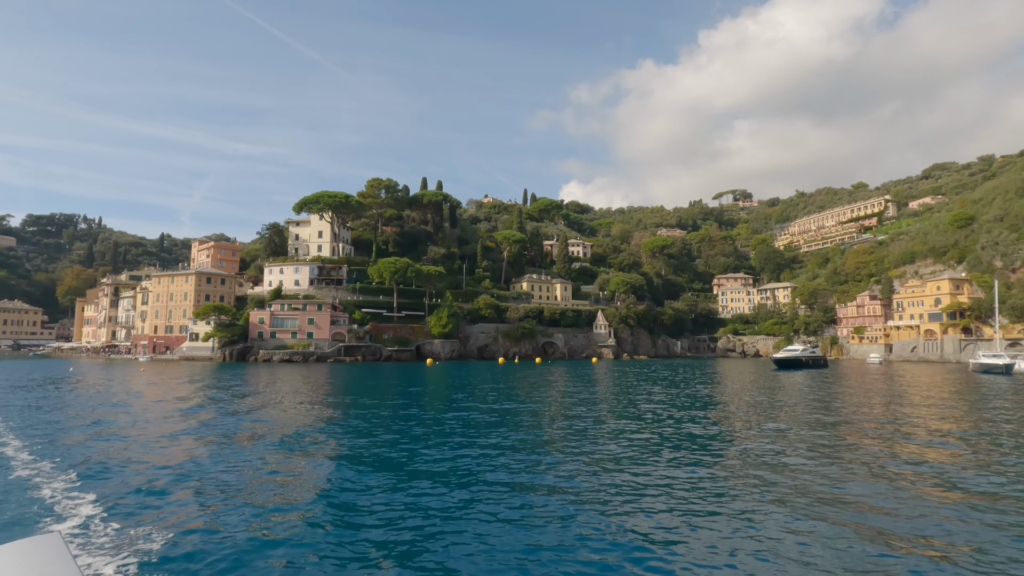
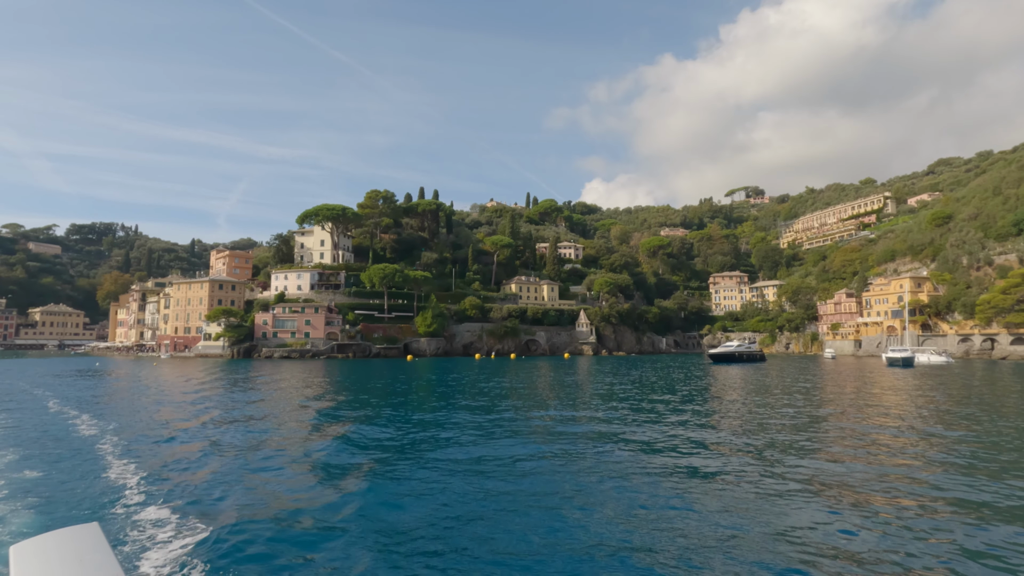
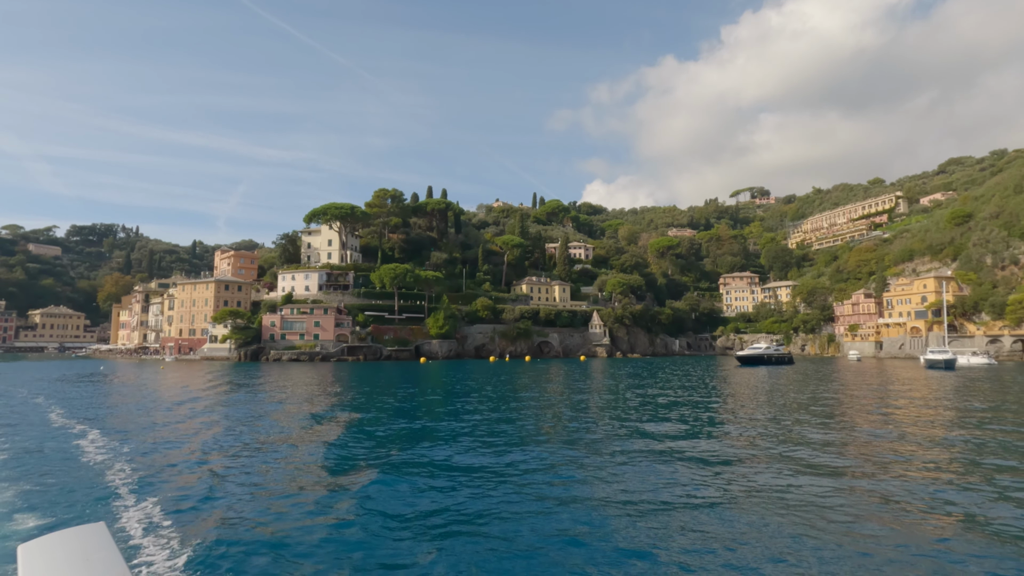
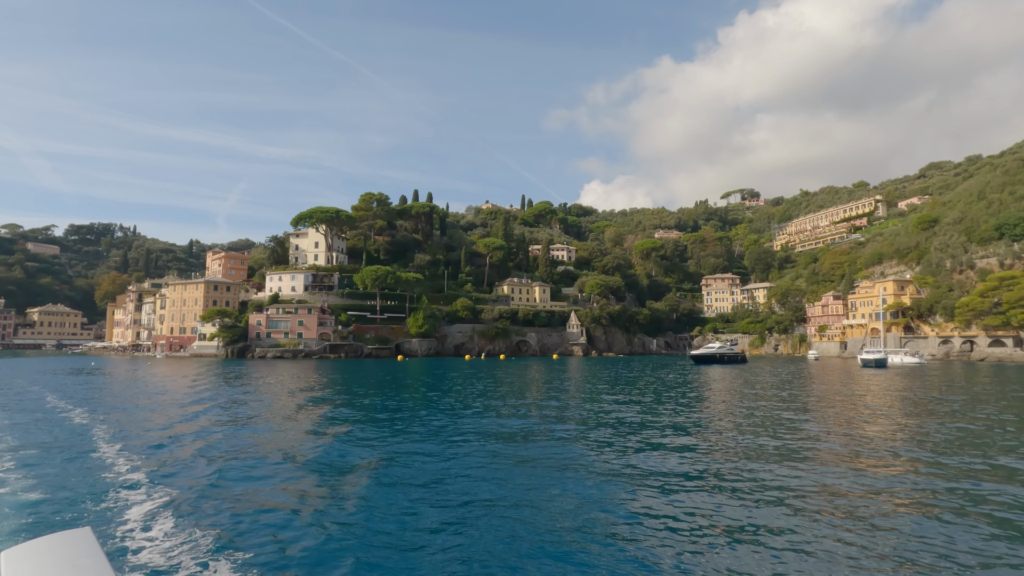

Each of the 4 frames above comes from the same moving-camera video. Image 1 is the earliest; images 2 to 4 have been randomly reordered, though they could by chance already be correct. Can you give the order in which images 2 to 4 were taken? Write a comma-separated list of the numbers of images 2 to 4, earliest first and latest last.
3, 2, 4
